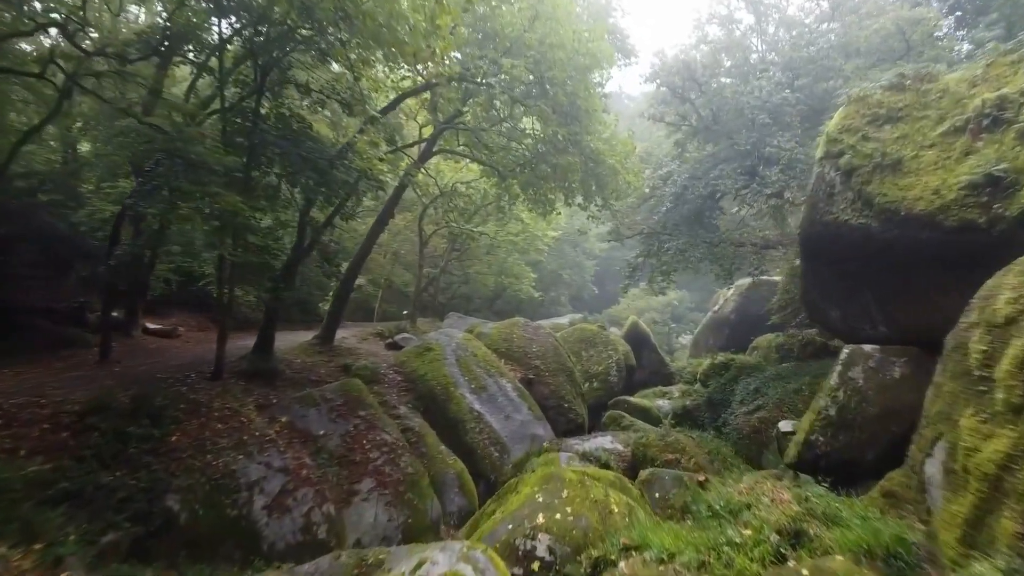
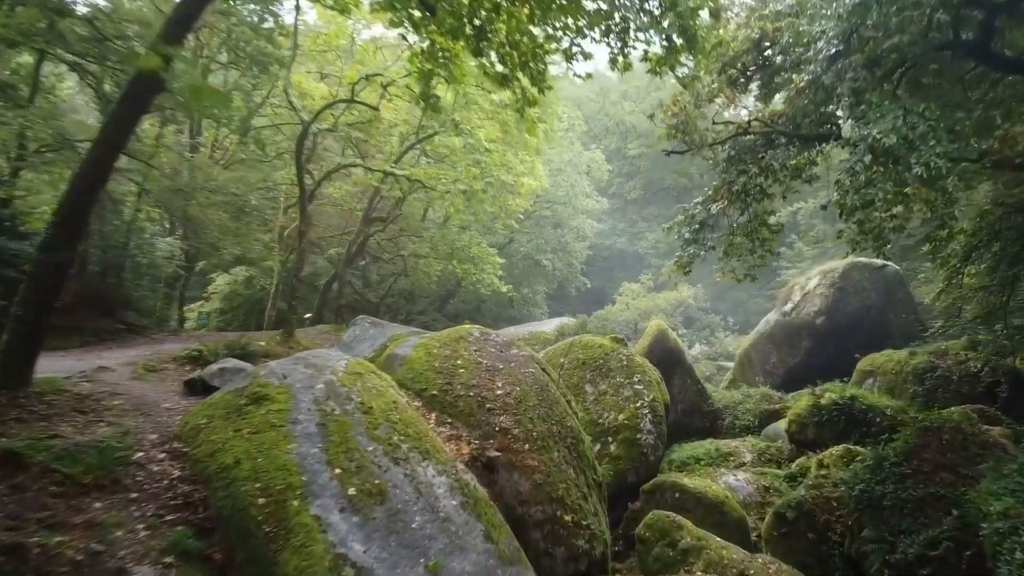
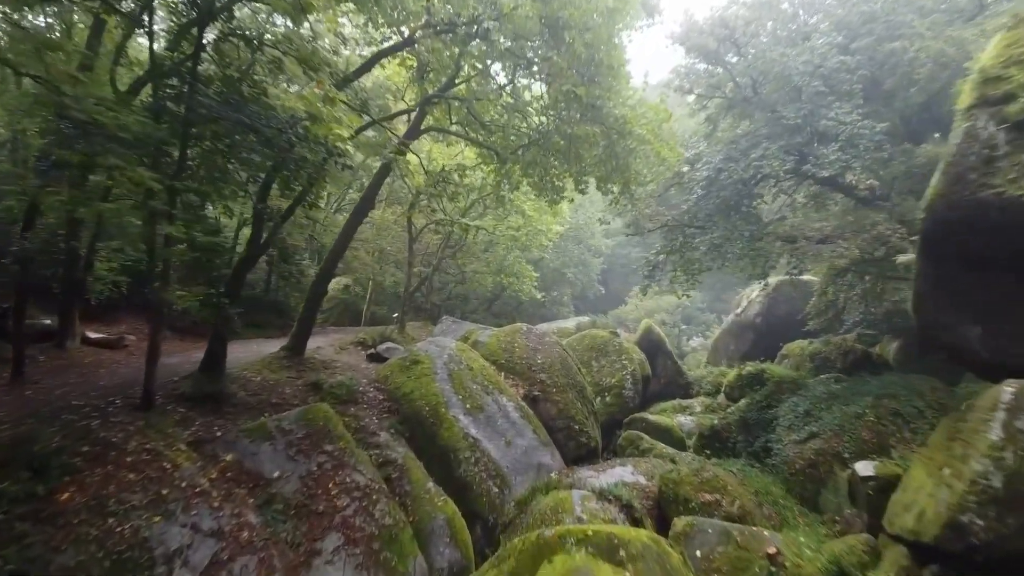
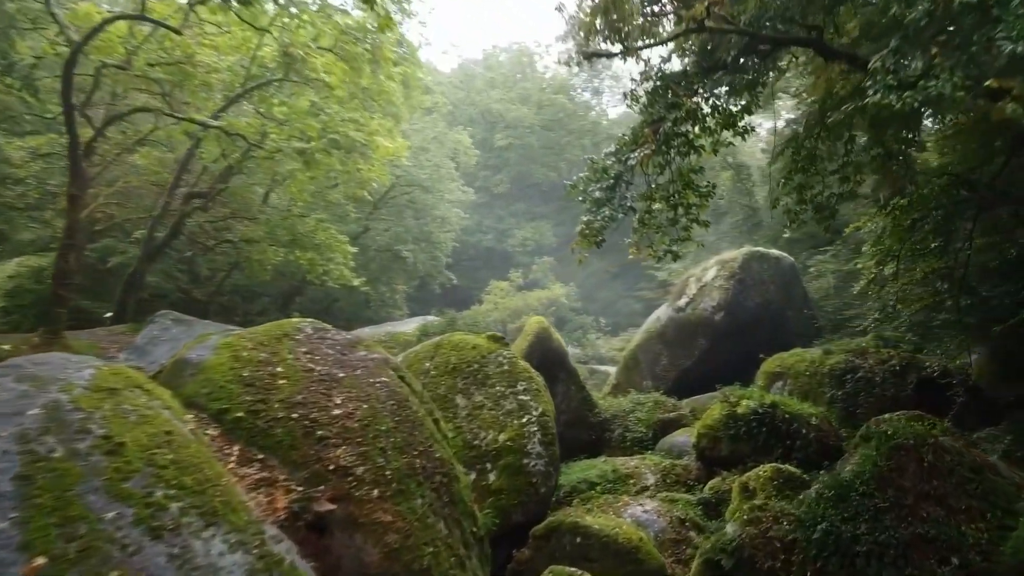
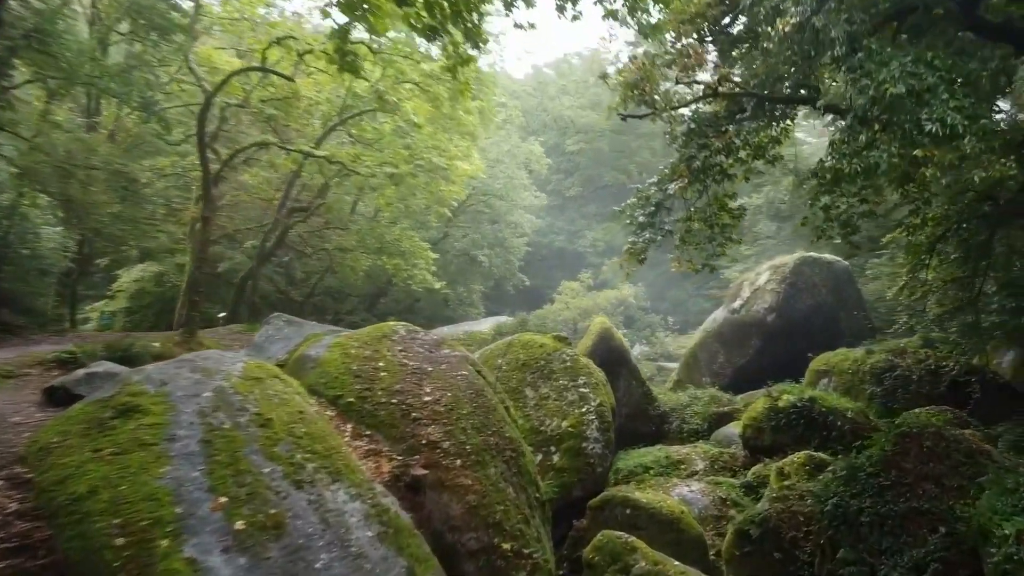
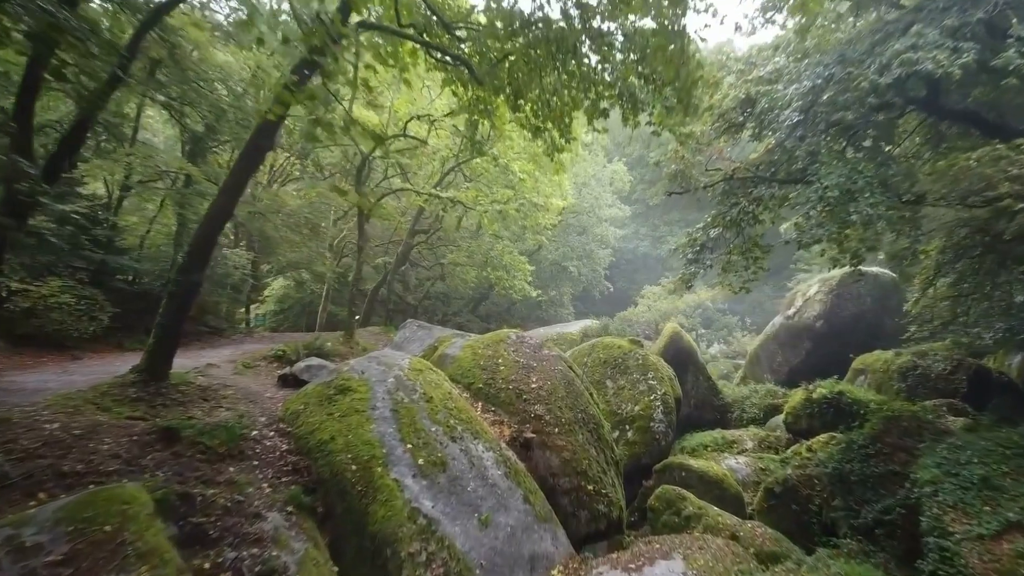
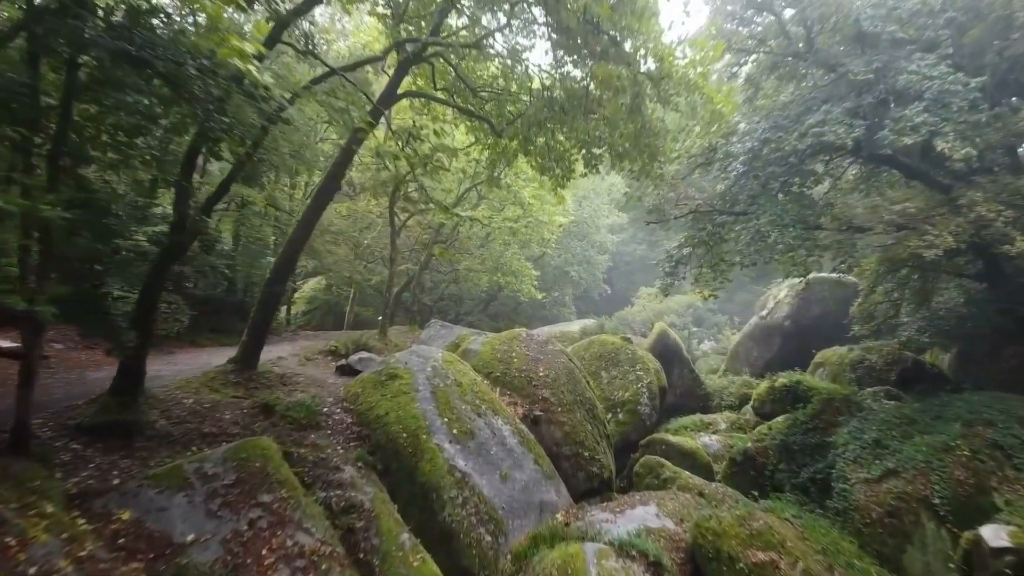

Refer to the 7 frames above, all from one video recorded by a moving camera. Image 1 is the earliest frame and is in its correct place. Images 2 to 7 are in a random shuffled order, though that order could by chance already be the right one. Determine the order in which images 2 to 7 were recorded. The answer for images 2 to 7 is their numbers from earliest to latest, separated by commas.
3, 7, 6, 2, 5, 4
